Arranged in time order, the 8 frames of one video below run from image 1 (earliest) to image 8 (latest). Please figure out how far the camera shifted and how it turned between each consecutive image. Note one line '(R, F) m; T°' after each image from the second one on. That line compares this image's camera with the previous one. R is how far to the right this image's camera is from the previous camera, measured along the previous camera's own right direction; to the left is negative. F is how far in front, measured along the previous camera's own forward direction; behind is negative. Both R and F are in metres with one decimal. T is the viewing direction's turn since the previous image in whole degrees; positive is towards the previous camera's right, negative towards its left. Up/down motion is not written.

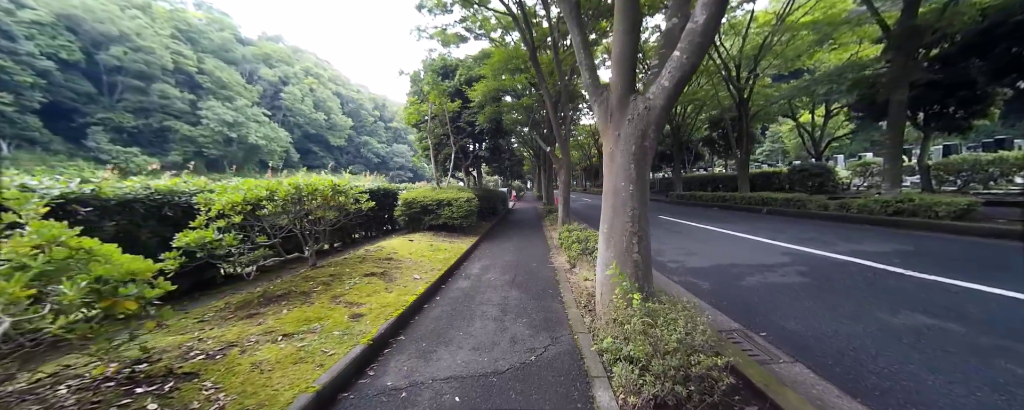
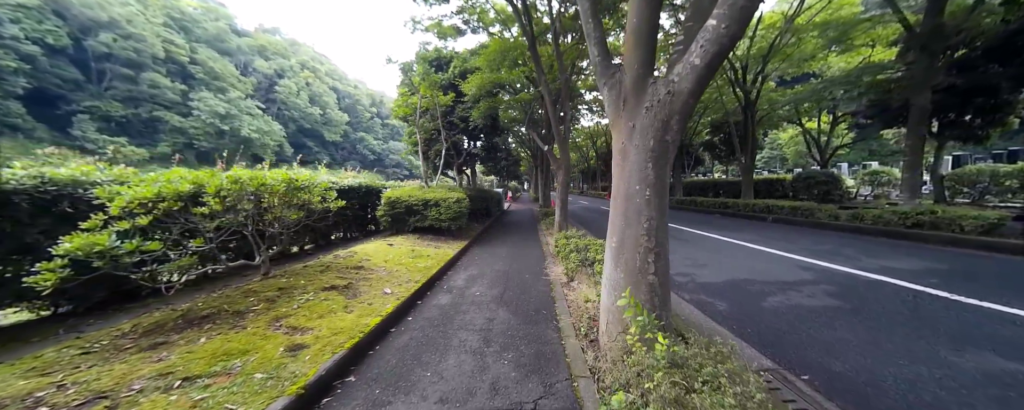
(+0.1, +0.6) m; +1°
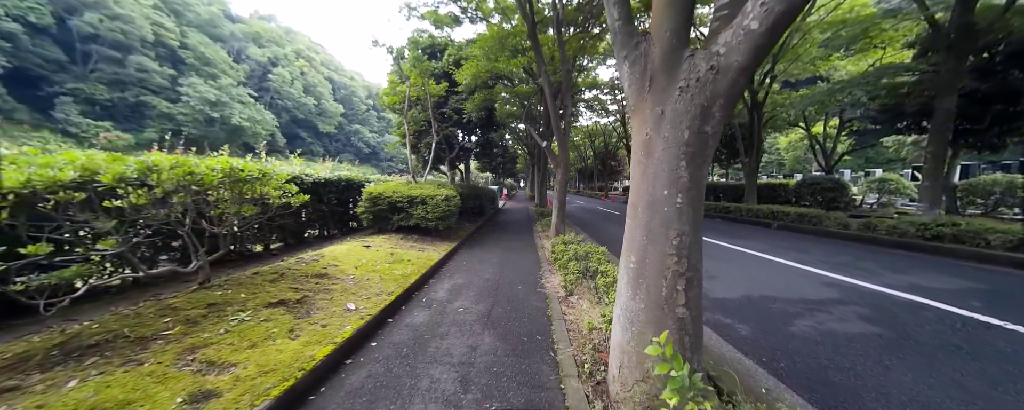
(0.0, +0.6) m; +1°
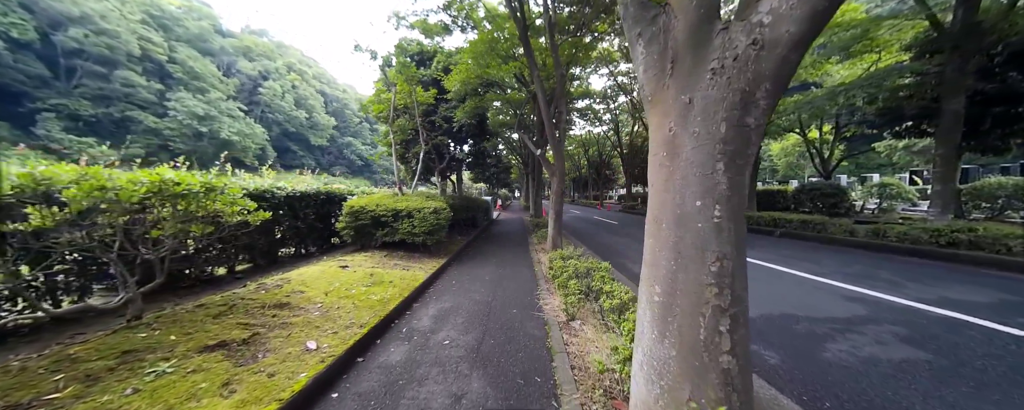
(0.0, +0.4) m; +1°
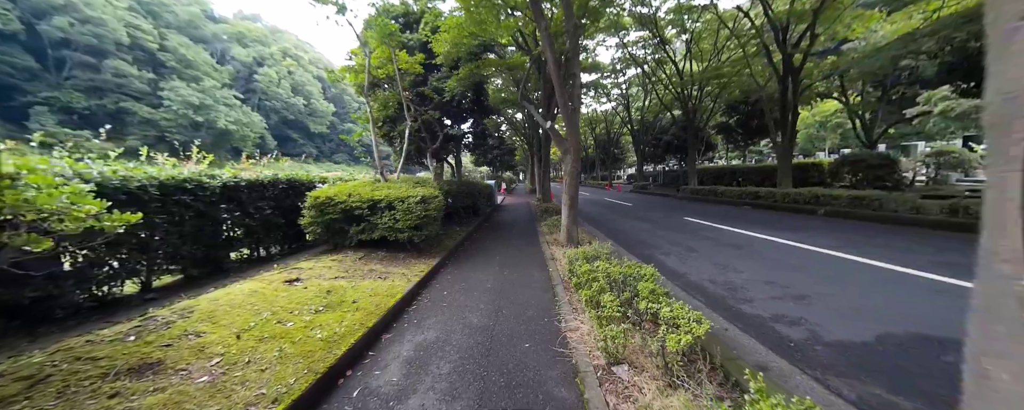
(0.0, +1.2) m; -1°
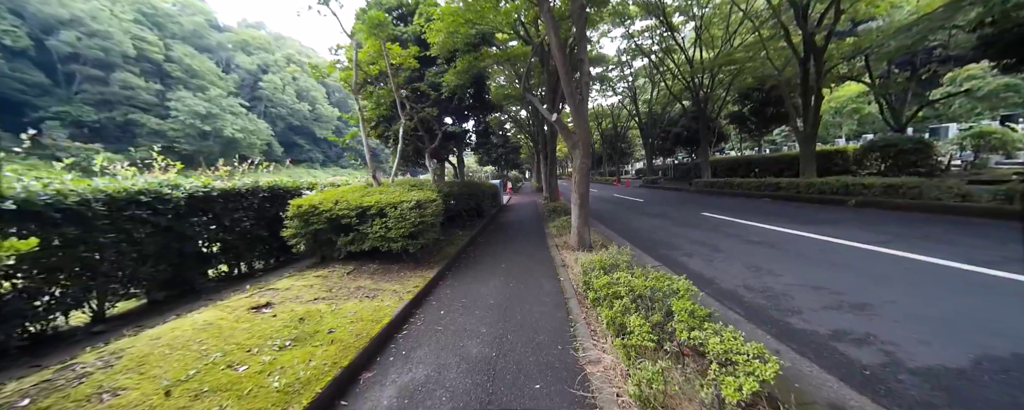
(0.0, +0.5) m; -1°
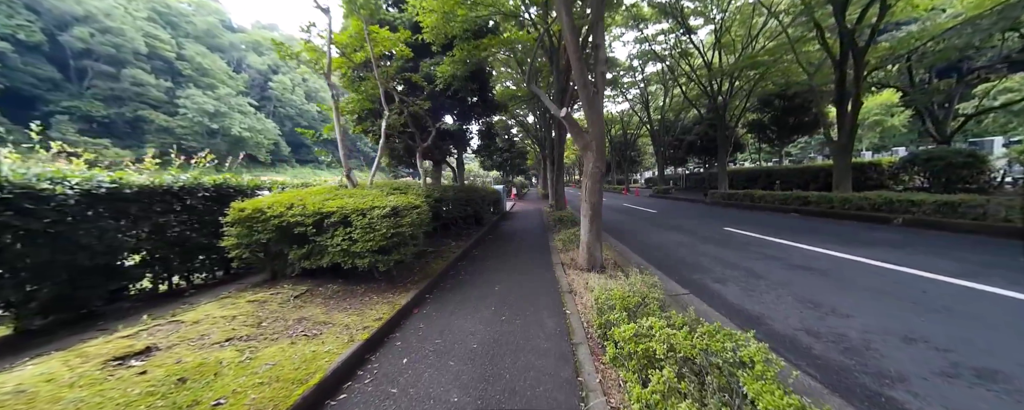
(+0.1, +0.8) m; -1°
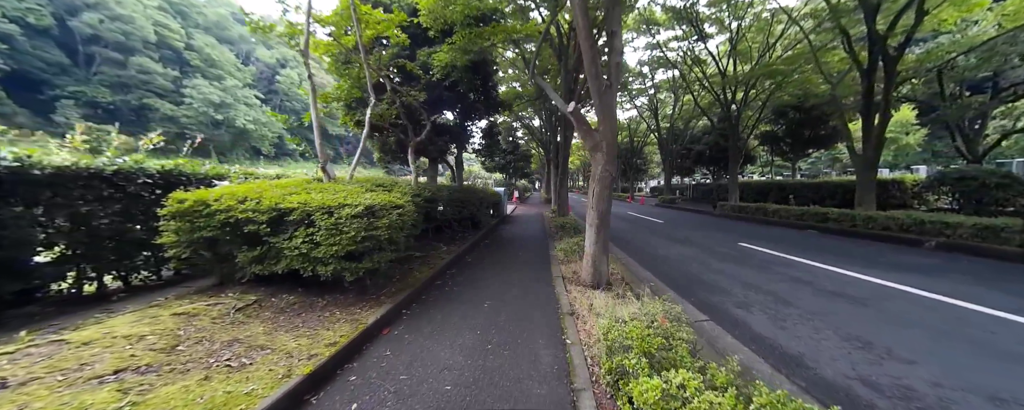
(+0.1, +0.5) m; -1°
